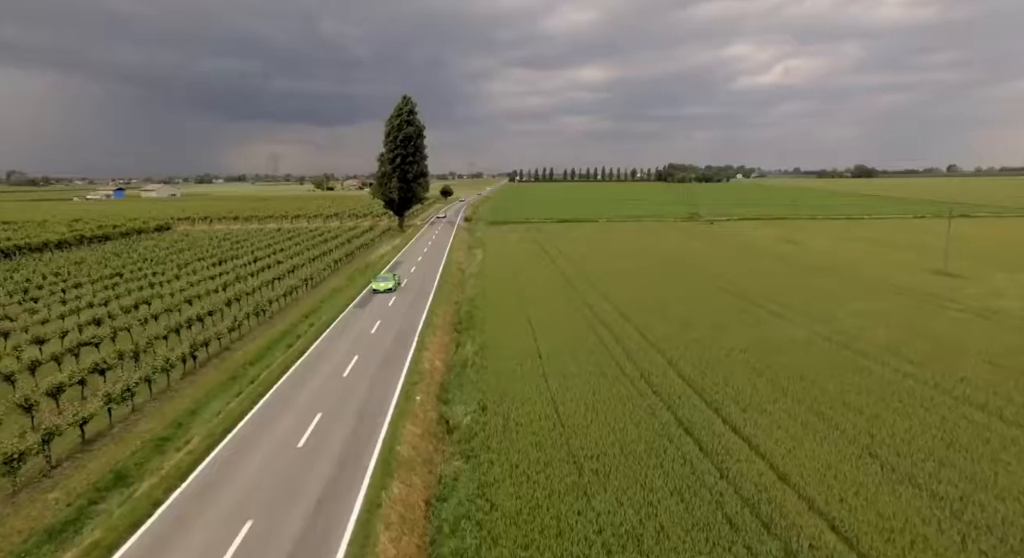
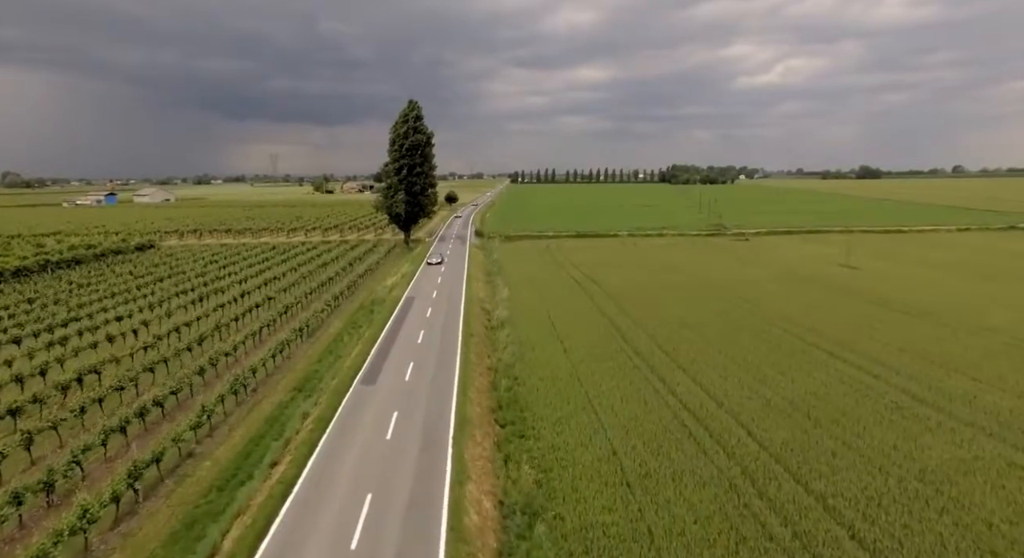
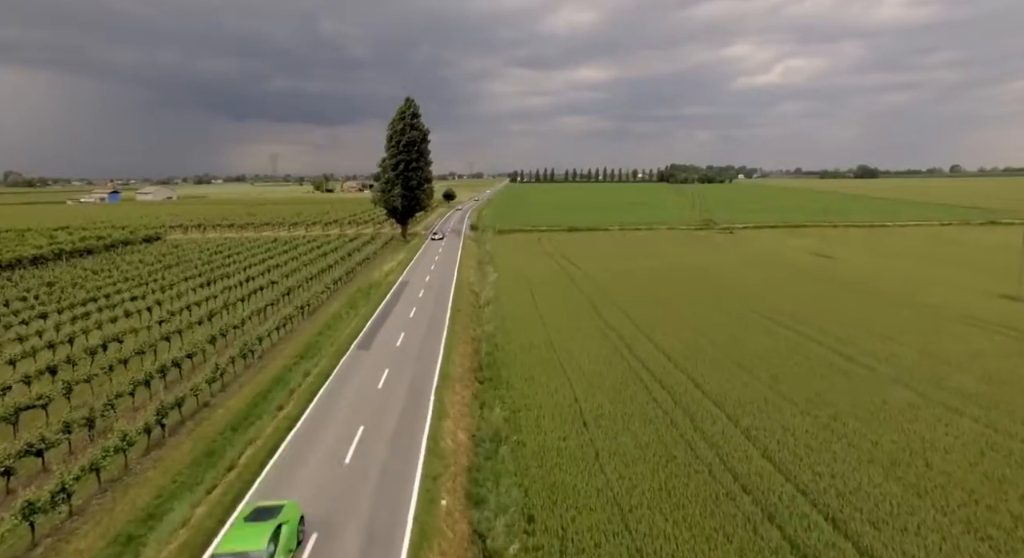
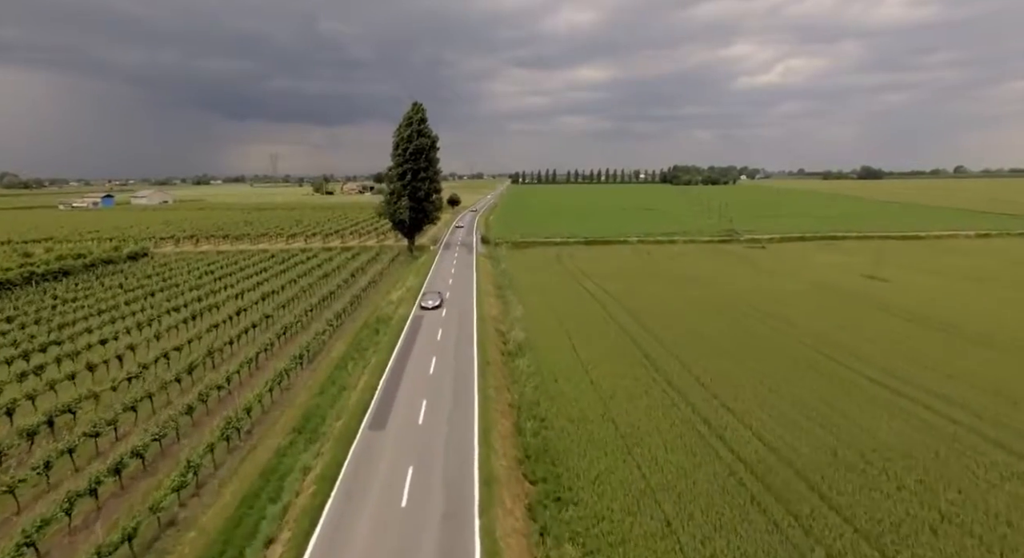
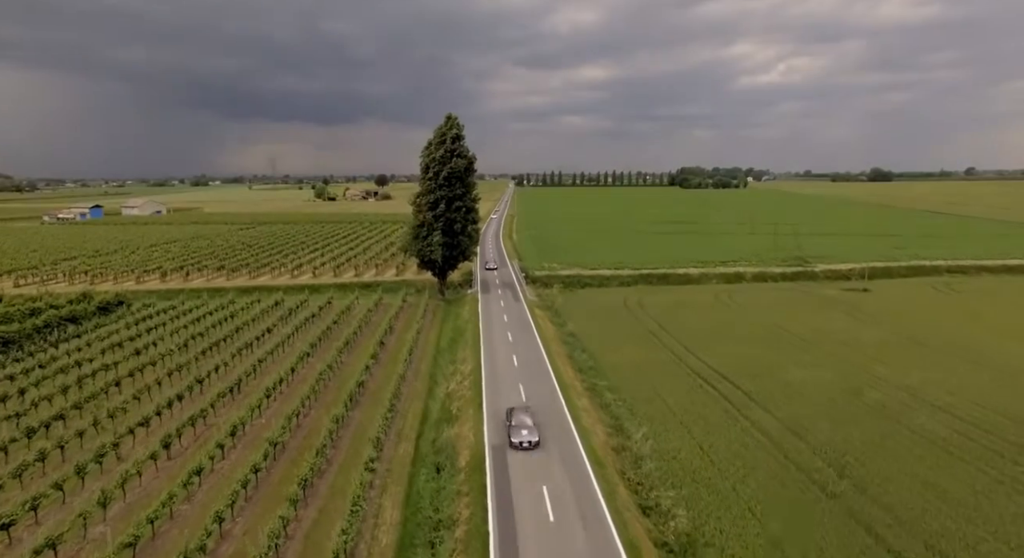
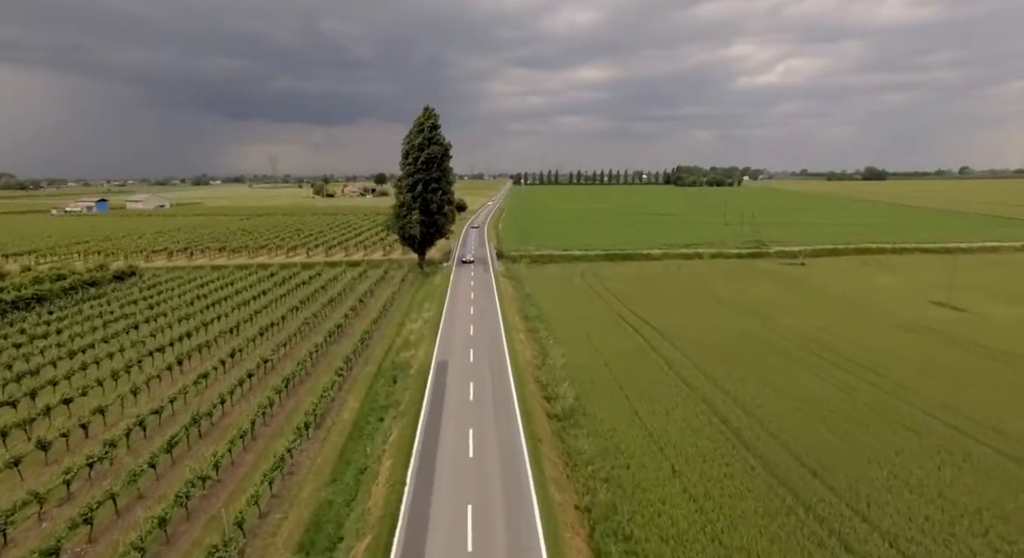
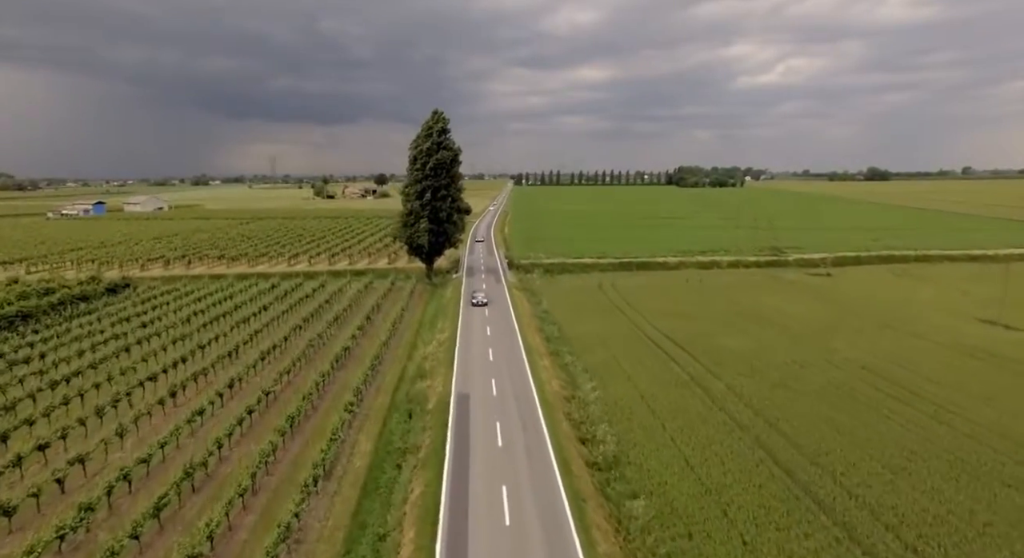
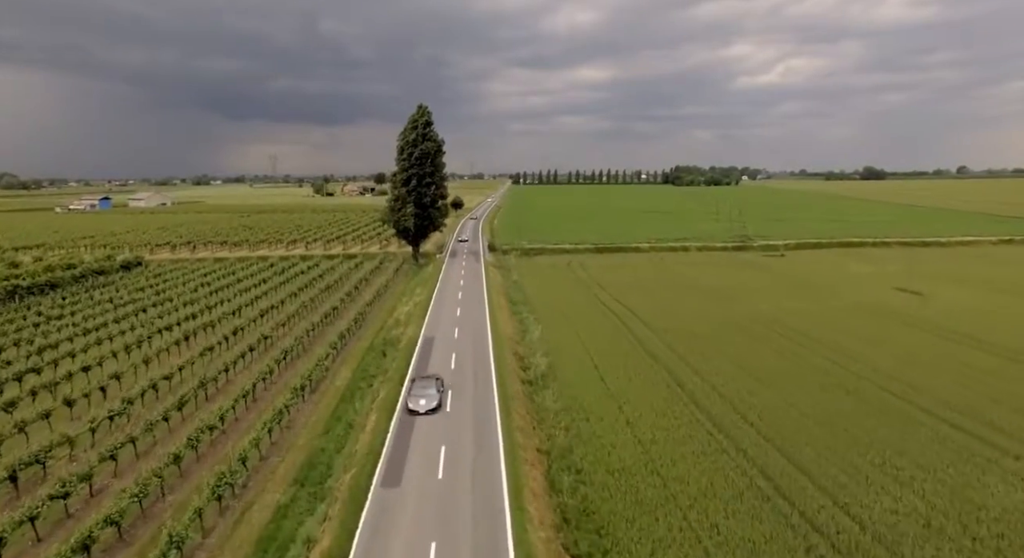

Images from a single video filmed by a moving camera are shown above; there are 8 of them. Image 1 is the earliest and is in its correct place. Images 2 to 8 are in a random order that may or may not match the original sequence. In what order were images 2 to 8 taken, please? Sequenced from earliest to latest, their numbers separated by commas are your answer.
3, 2, 4, 8, 6, 7, 5
